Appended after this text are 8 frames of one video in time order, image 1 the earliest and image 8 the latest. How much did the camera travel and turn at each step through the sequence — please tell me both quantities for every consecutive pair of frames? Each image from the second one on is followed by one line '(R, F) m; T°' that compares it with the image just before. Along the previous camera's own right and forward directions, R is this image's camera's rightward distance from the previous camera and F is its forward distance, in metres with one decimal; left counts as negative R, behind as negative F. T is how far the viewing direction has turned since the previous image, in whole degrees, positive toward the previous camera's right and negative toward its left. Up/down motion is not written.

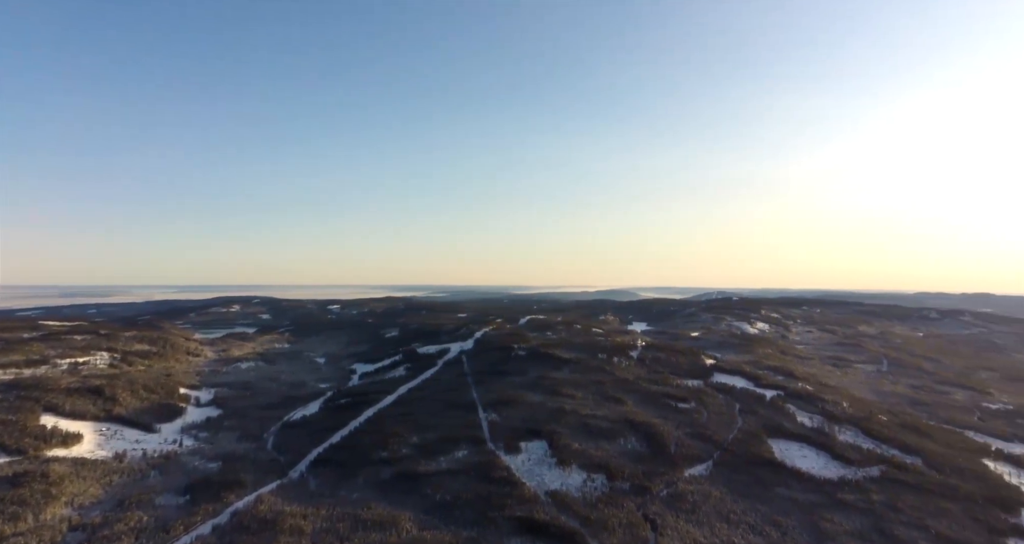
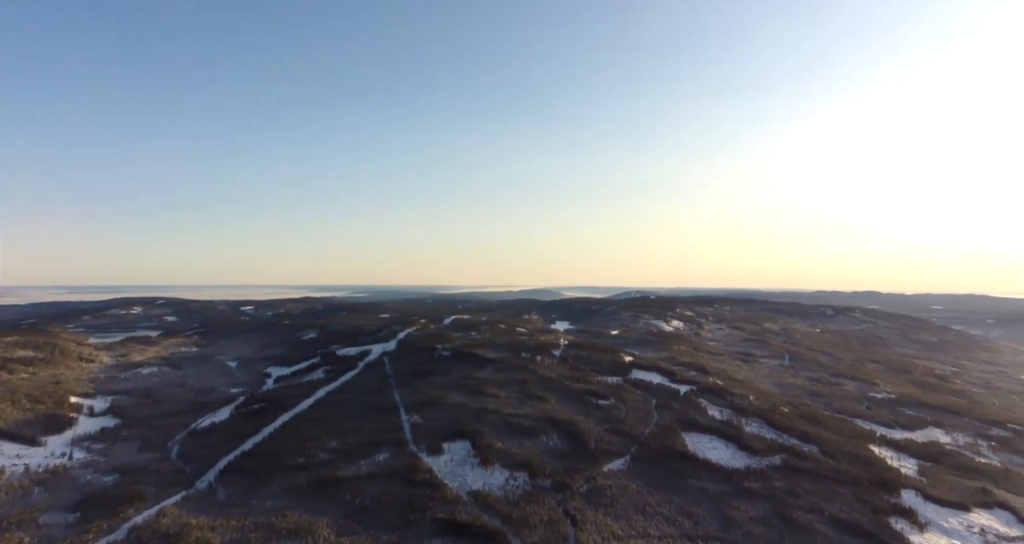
(+0.3, +0.6) m; +8°
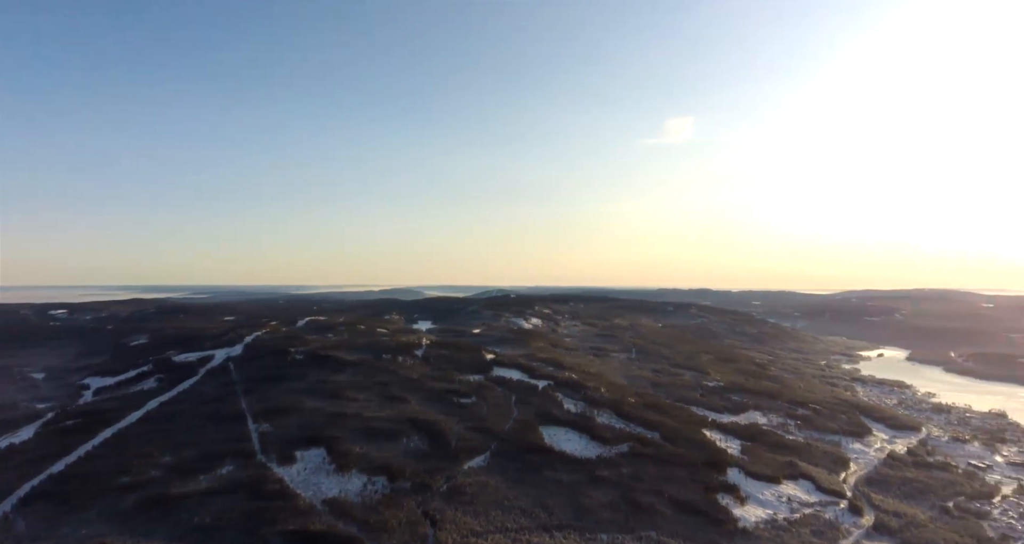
(+0.4, +0.8) m; +14°
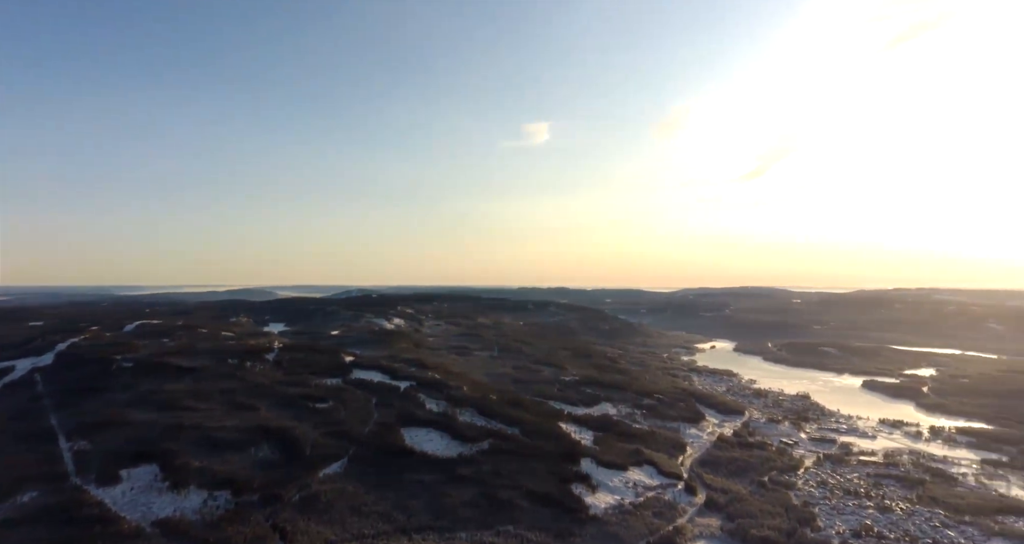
(+0.3, +0.6) m; +14°
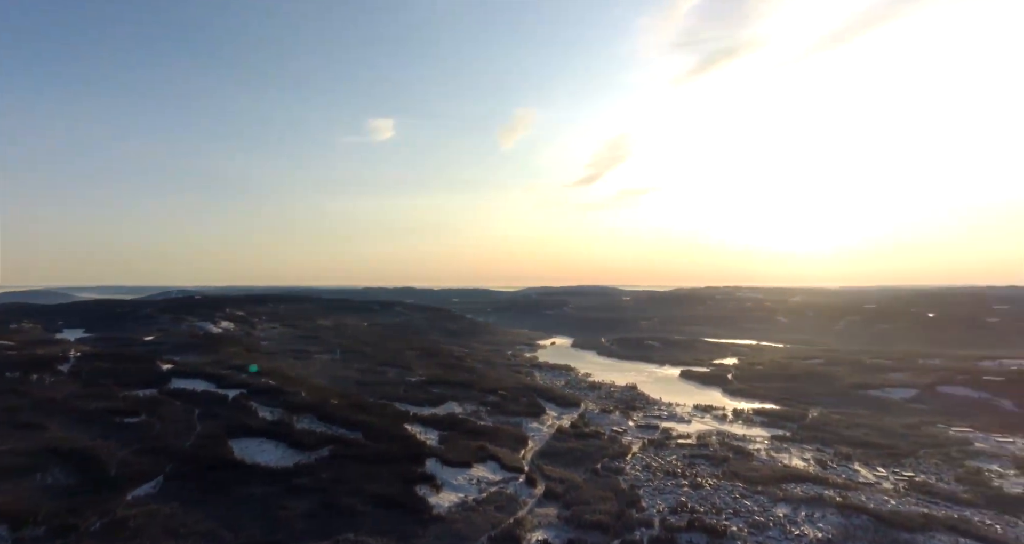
(+0.2, +0.4) m; +15°
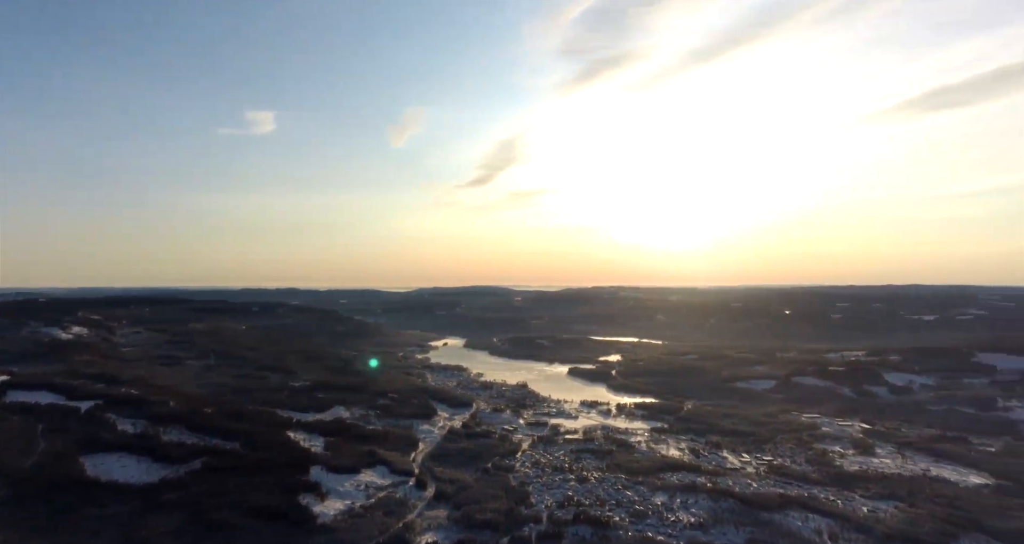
(+0.1, +0.1) m; +11°
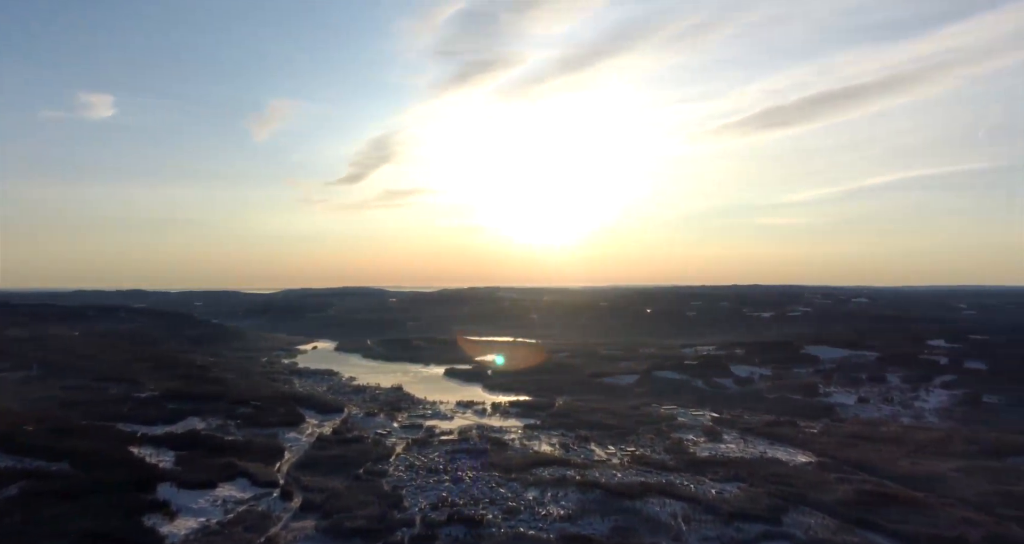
(0.0, +0.1) m; +12°
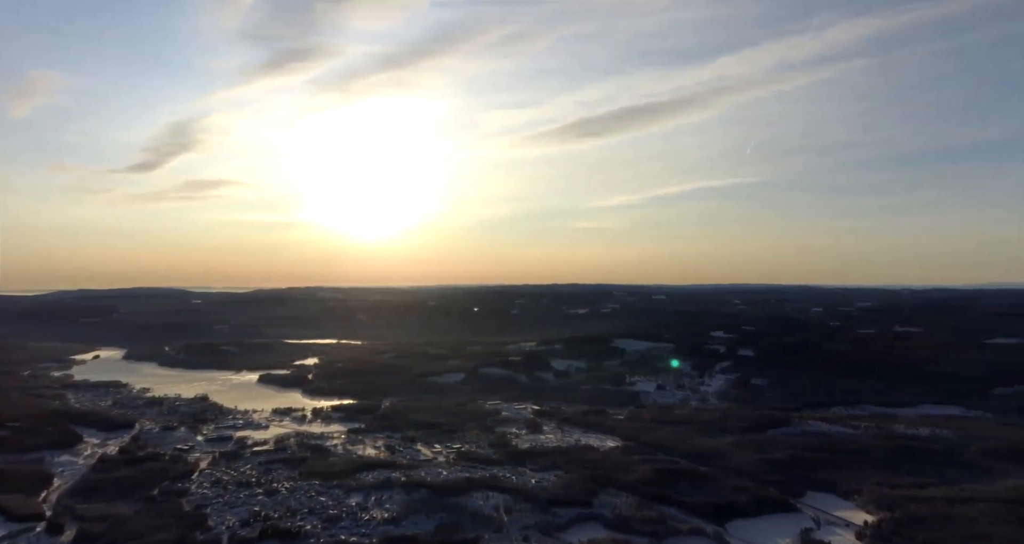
(+0.1, +0.1) m; +17°
